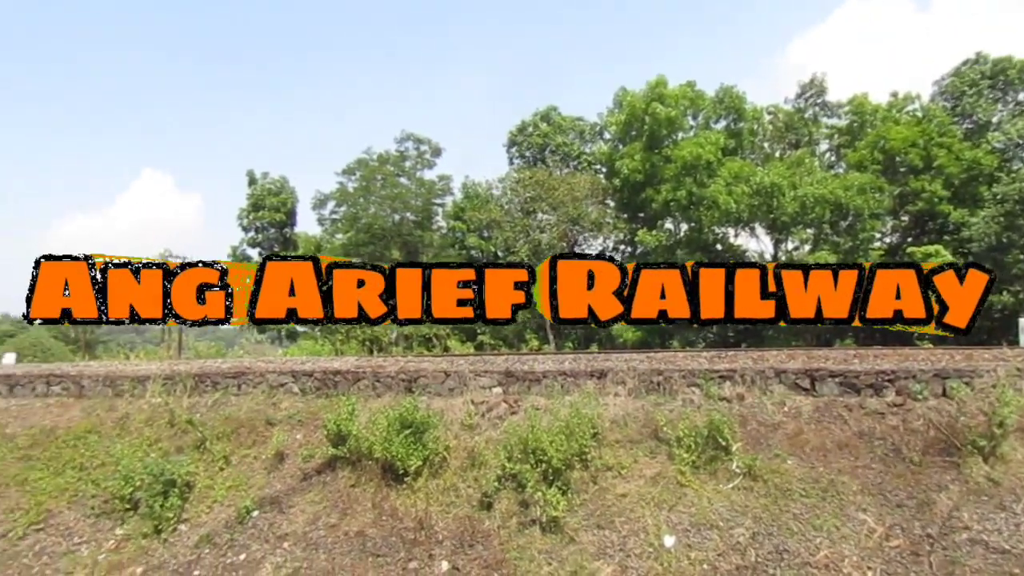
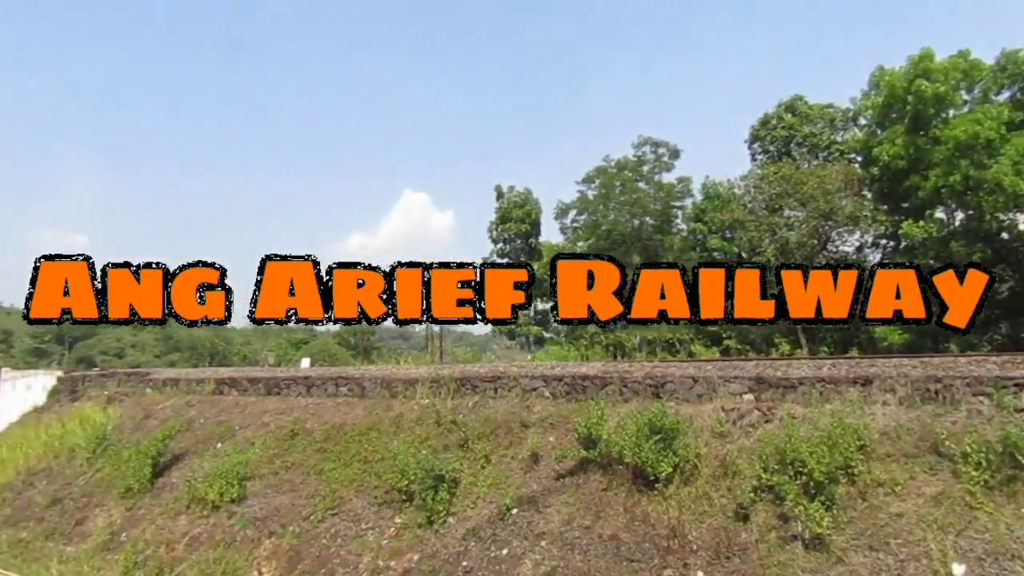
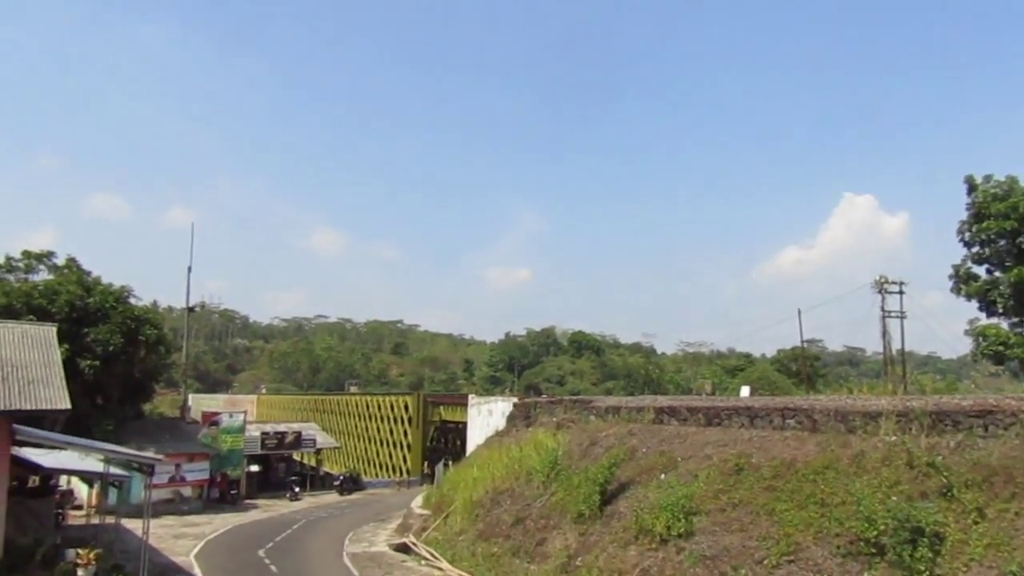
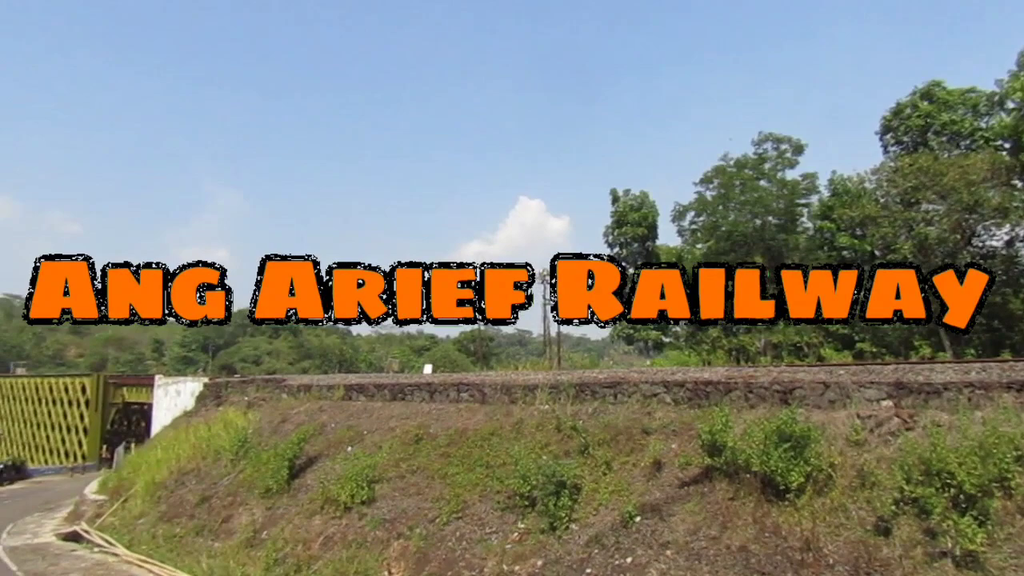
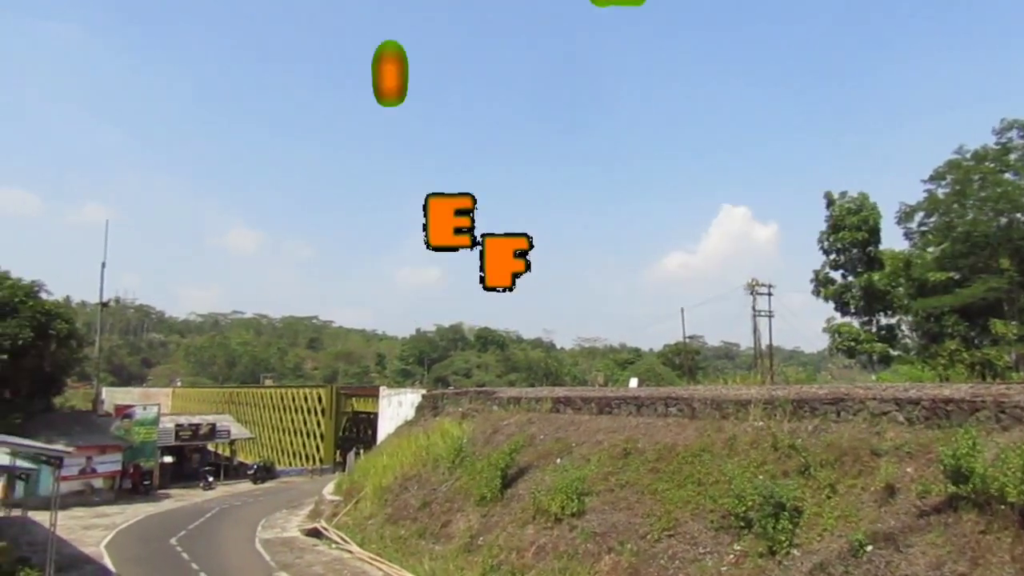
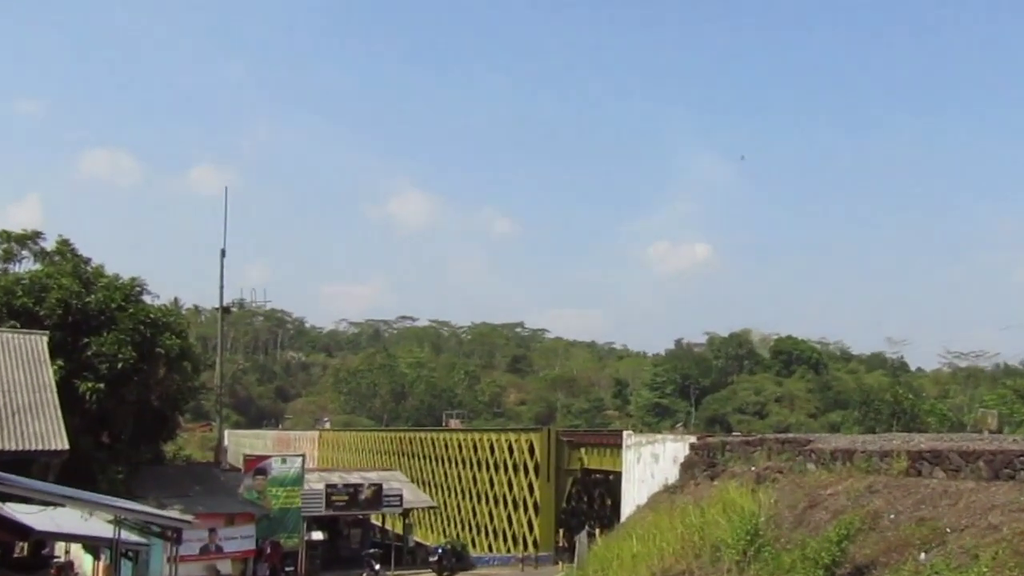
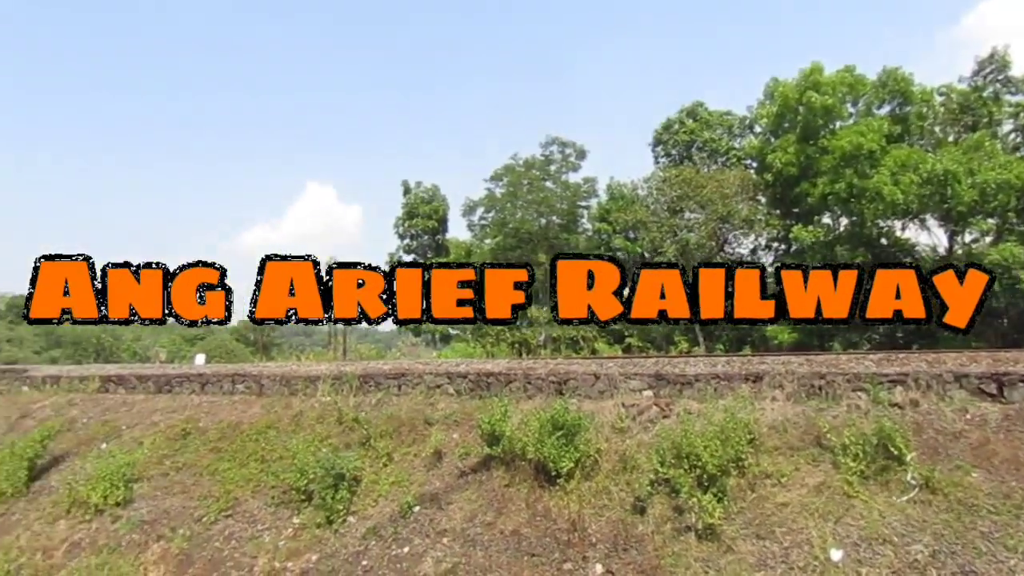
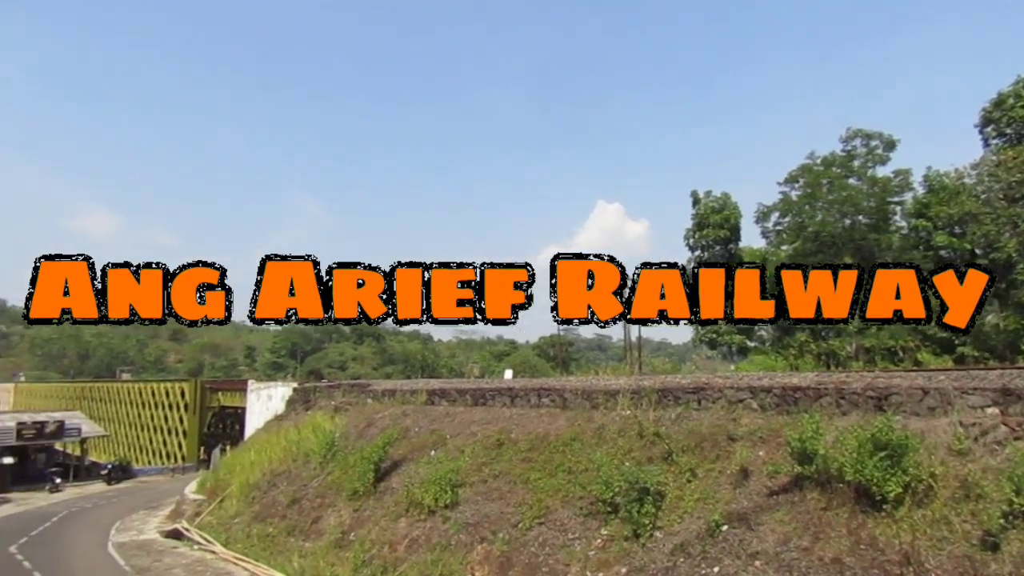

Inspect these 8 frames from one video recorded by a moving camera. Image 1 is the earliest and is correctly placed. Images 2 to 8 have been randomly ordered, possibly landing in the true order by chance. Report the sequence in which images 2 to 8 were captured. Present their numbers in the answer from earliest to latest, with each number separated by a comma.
7, 2, 4, 8, 5, 3, 6
